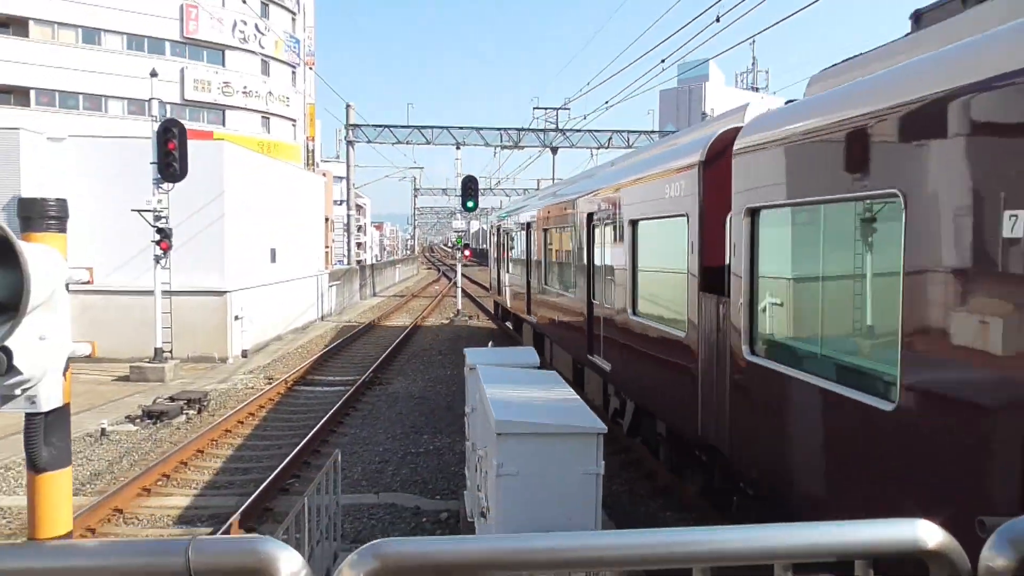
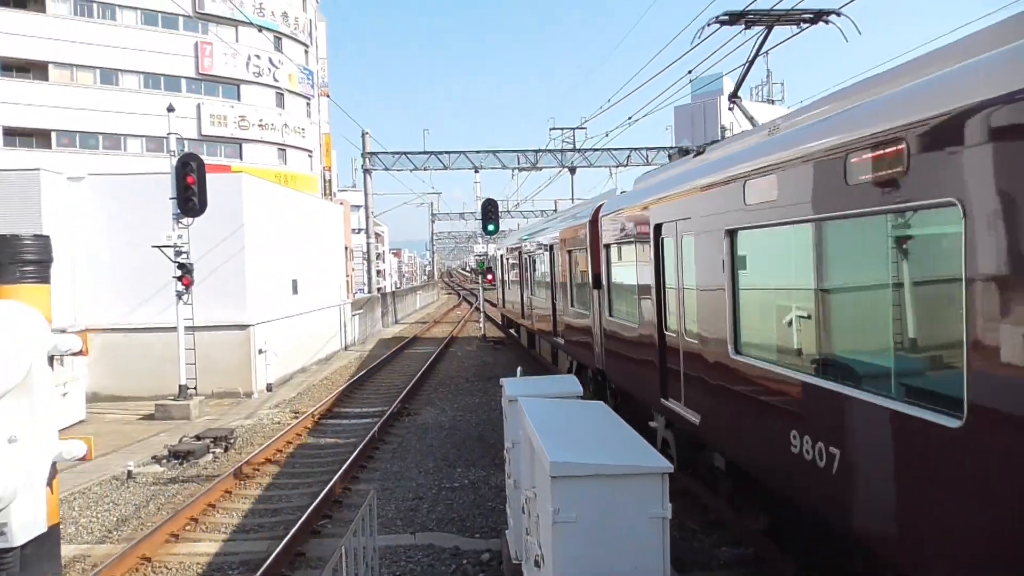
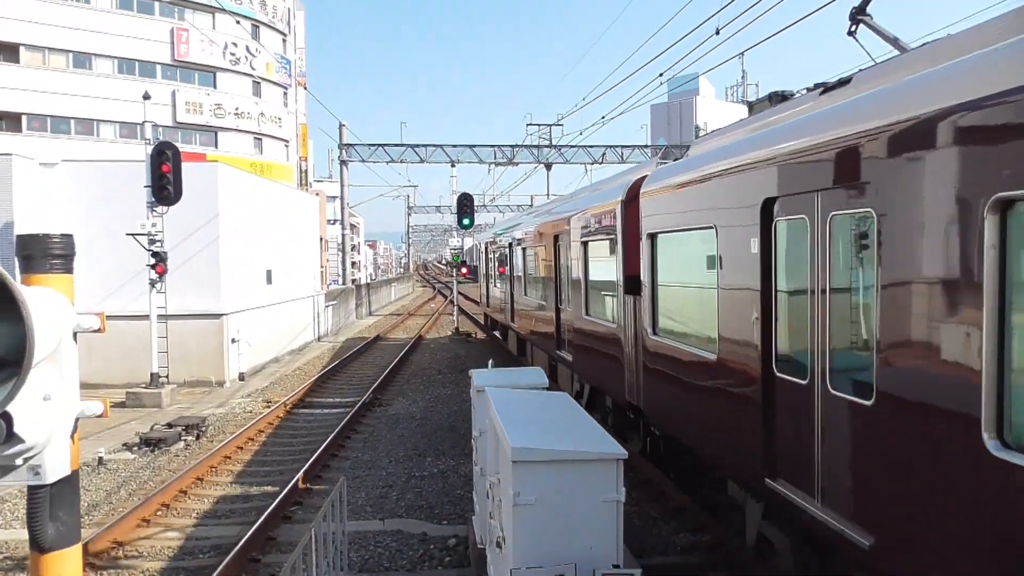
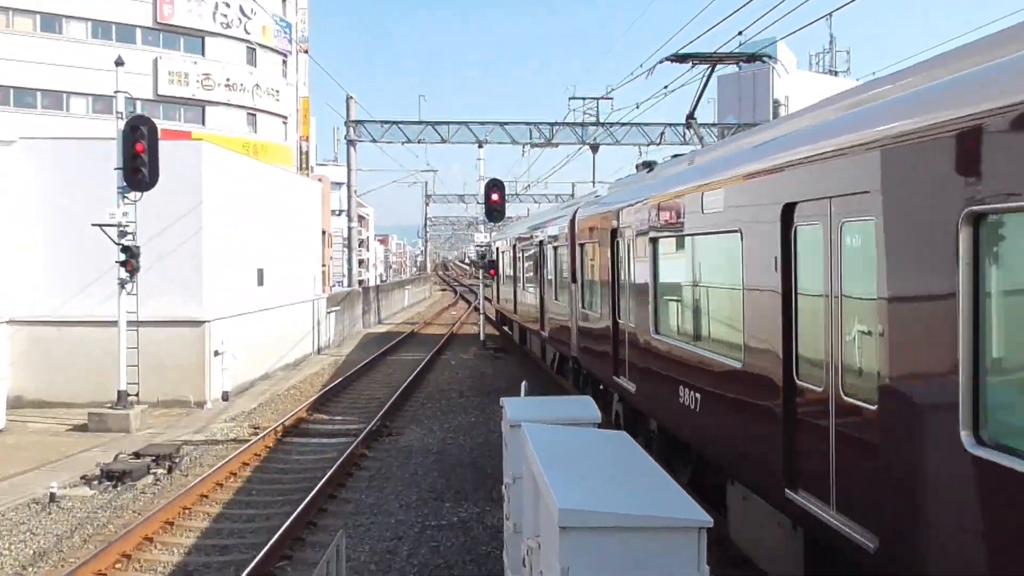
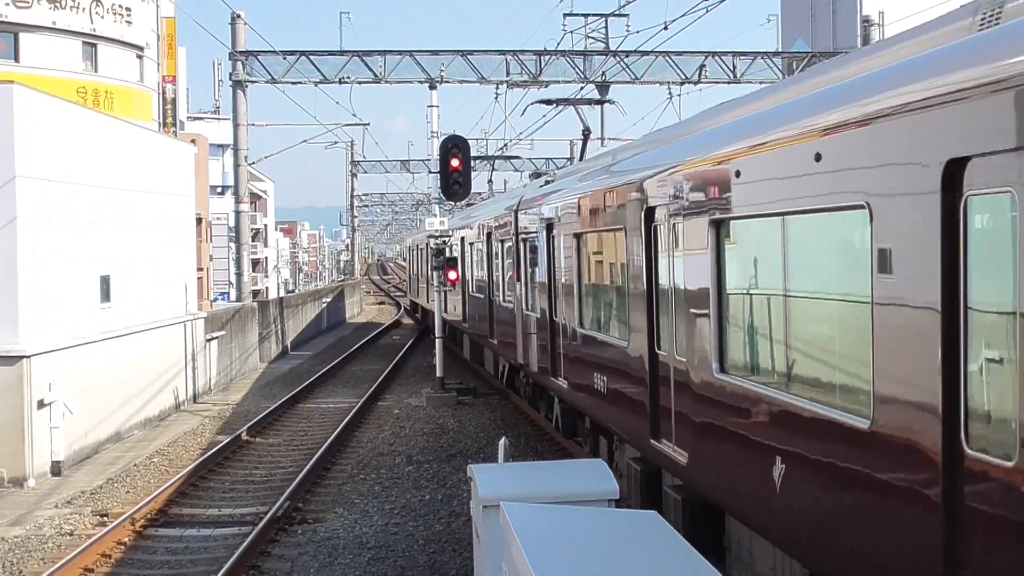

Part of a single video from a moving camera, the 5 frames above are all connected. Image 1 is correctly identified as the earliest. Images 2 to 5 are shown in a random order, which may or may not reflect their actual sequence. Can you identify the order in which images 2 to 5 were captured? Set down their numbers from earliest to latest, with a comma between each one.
3, 2, 4, 5
